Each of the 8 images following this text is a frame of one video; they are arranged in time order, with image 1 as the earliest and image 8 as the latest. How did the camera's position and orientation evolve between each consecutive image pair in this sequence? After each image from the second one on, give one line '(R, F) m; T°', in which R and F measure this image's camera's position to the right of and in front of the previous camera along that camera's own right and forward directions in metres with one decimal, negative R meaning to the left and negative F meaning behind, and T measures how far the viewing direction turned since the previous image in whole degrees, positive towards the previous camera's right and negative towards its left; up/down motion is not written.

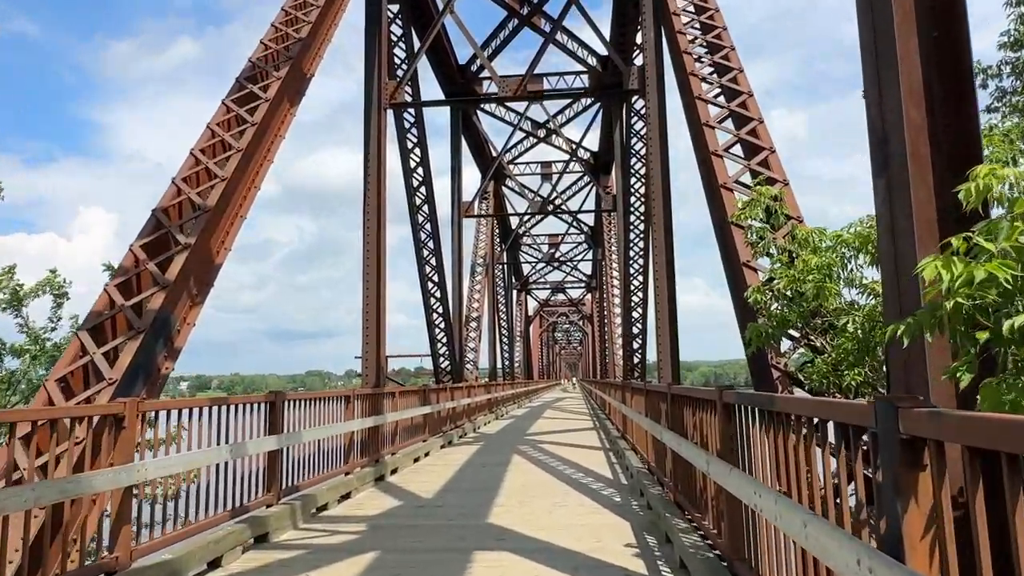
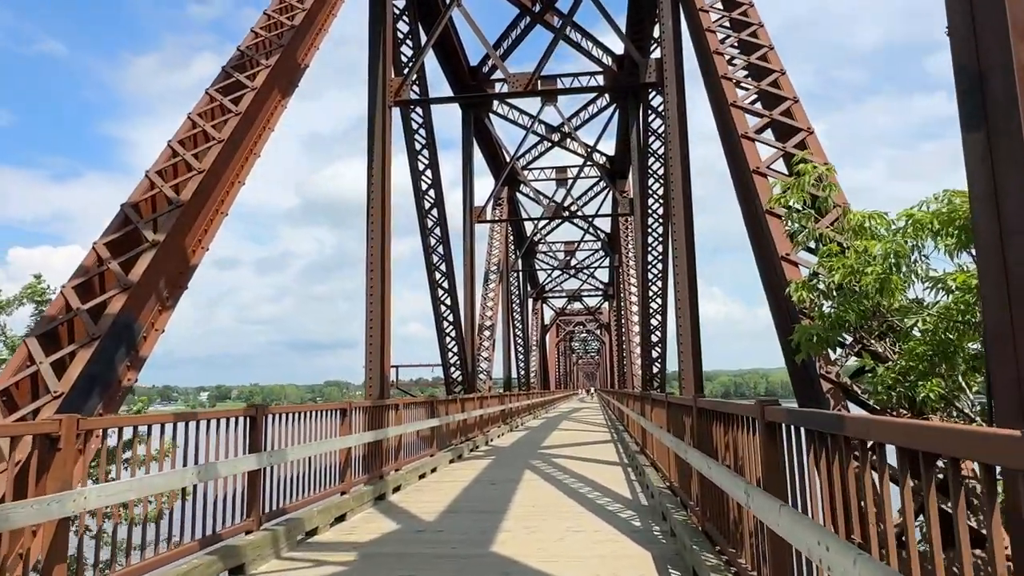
(+0.1, +0.6) m; -1°
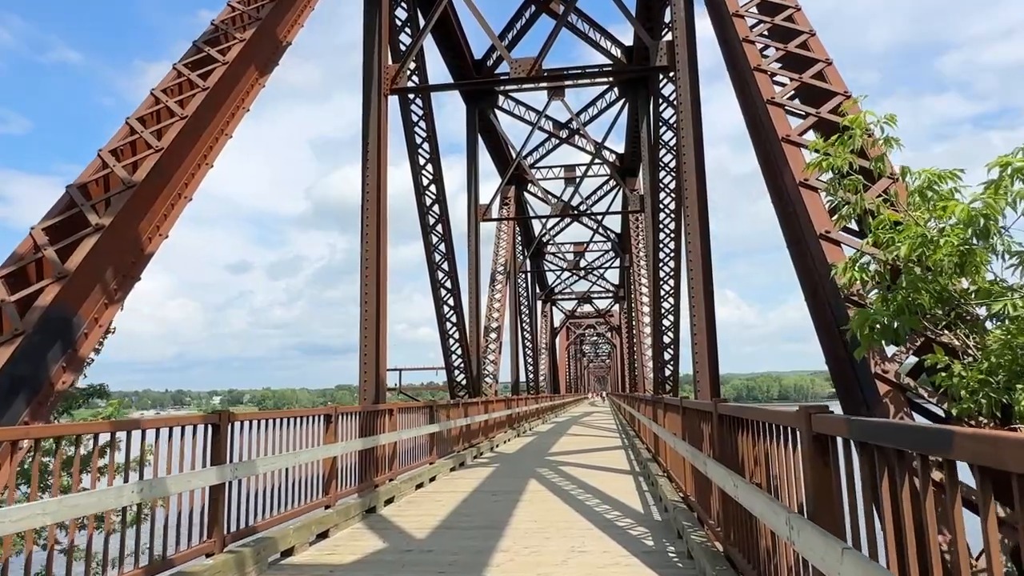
(+0.1, +0.7) m; -1°
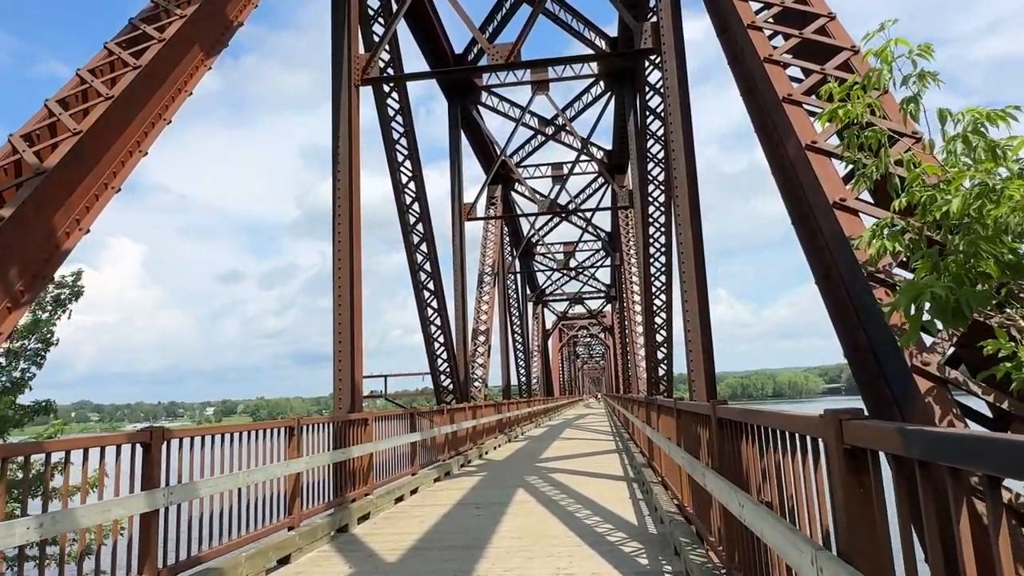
(+0.1, +0.6) m; +1°
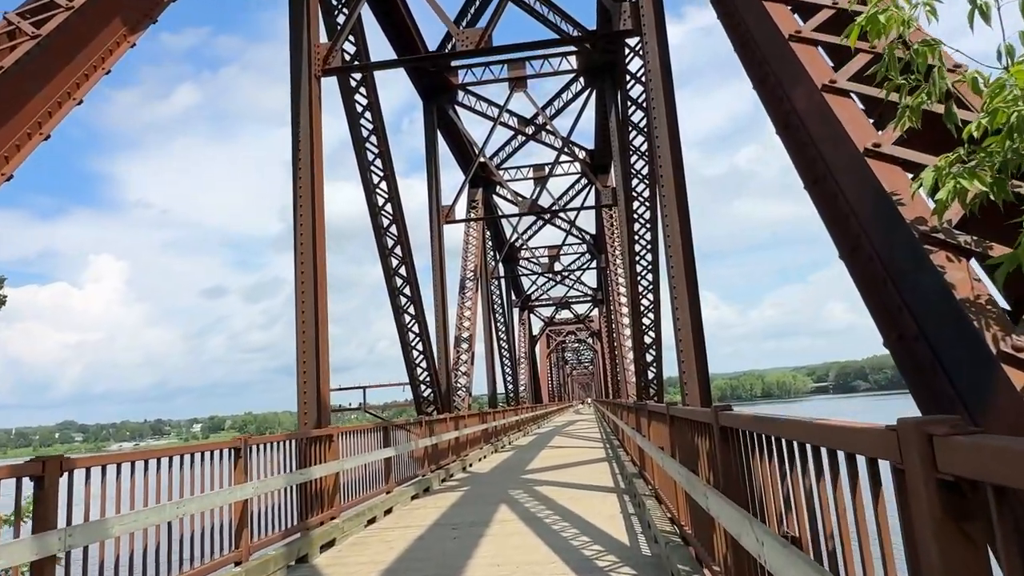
(+0.1, +0.7) m; +1°
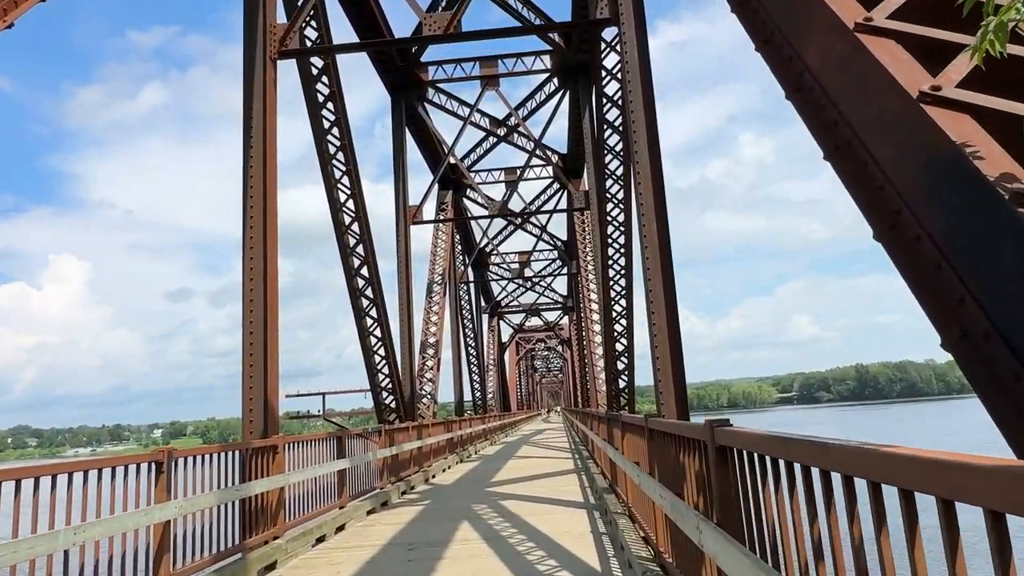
(+0.1, +0.6) m; +2°
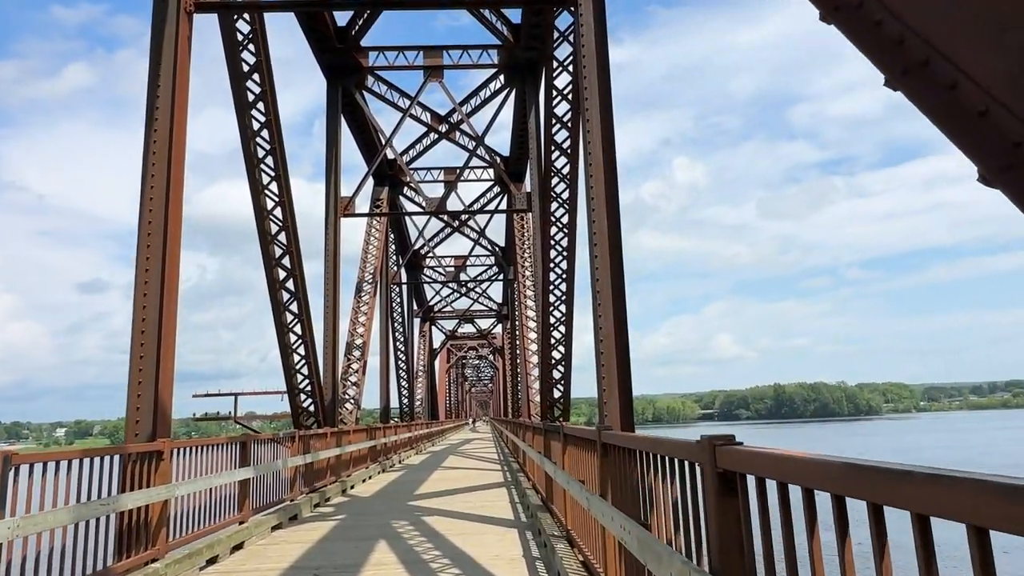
(0.0, +0.8) m; +5°
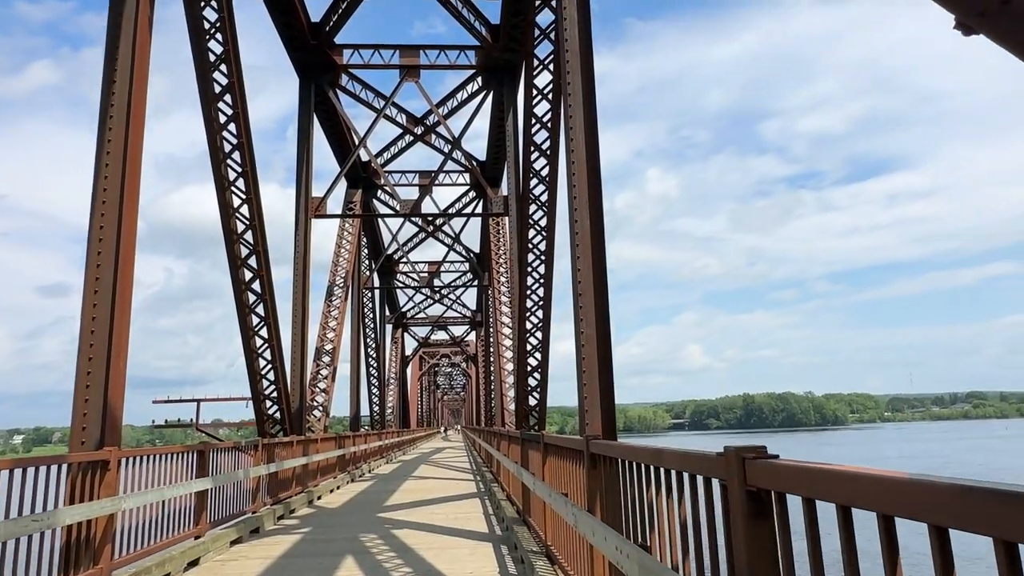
(0.0, +0.4) m; +2°
